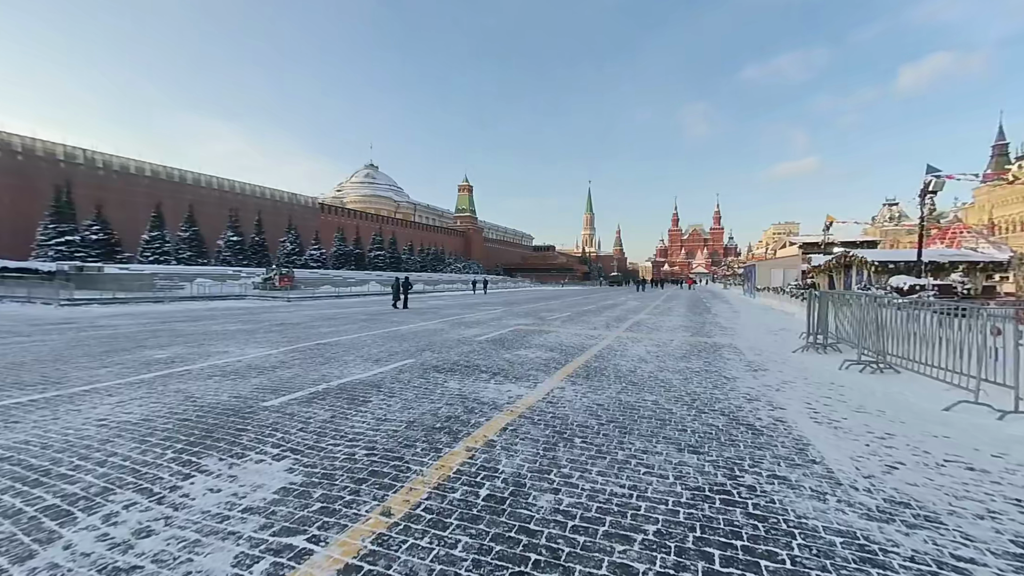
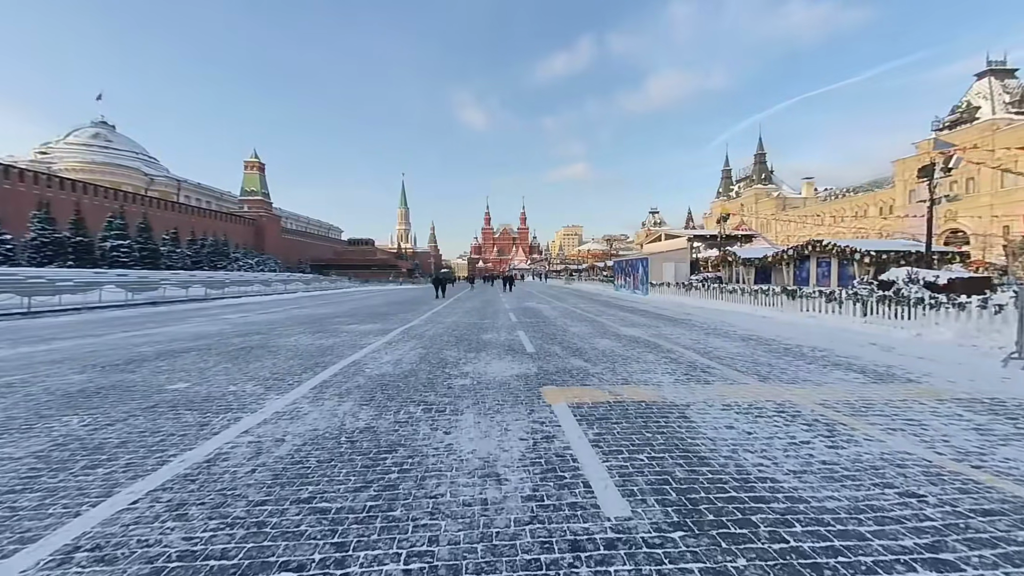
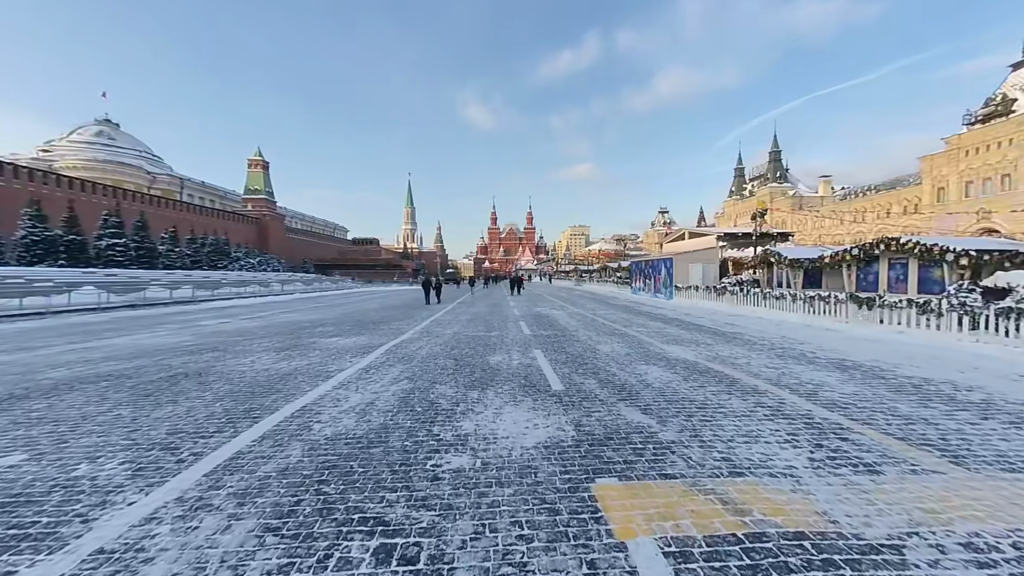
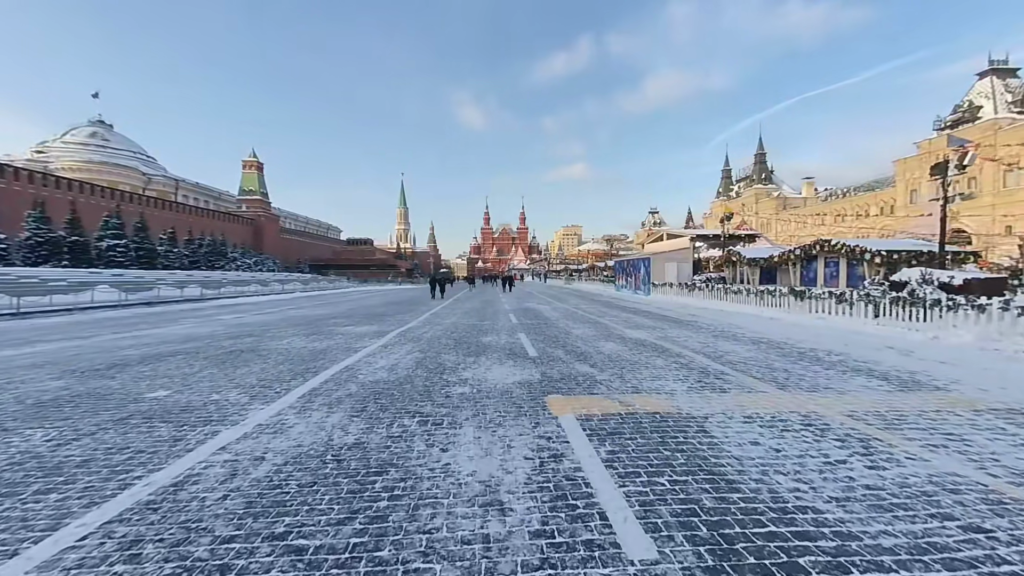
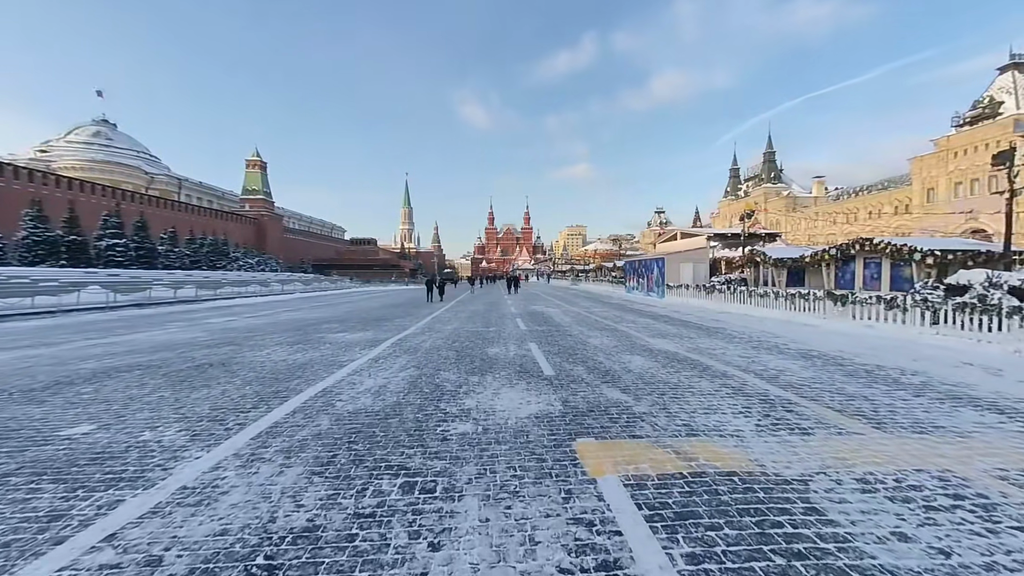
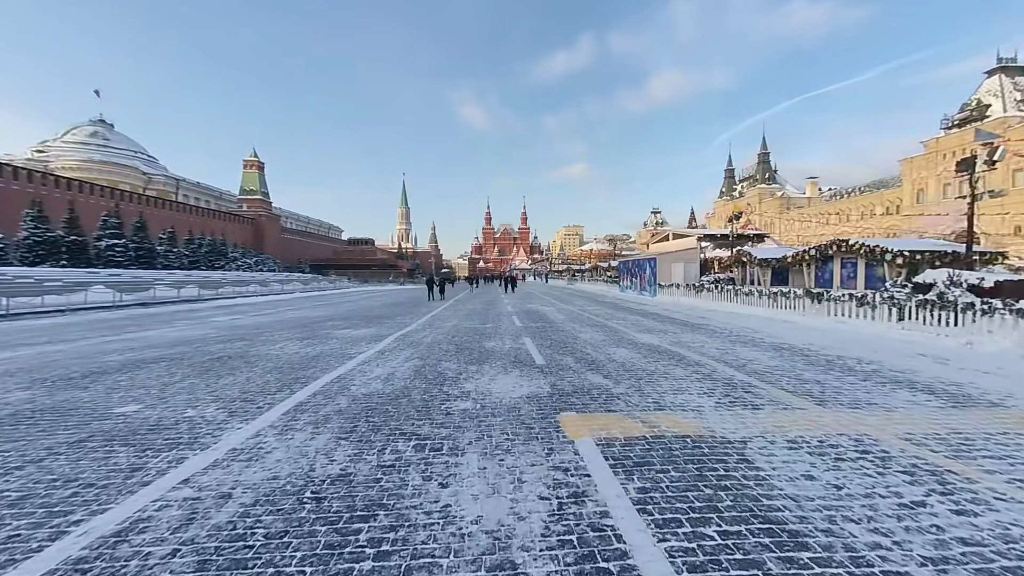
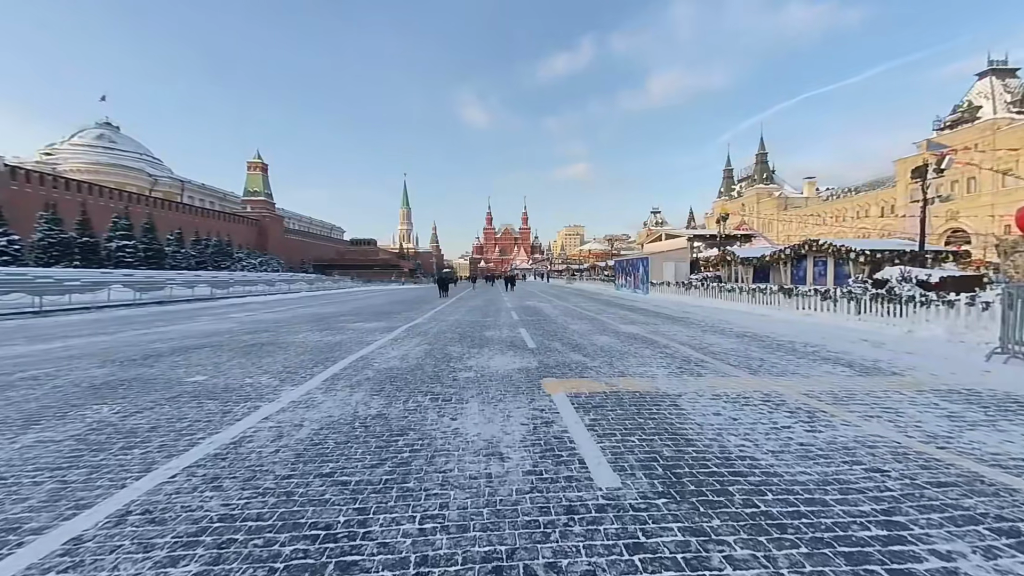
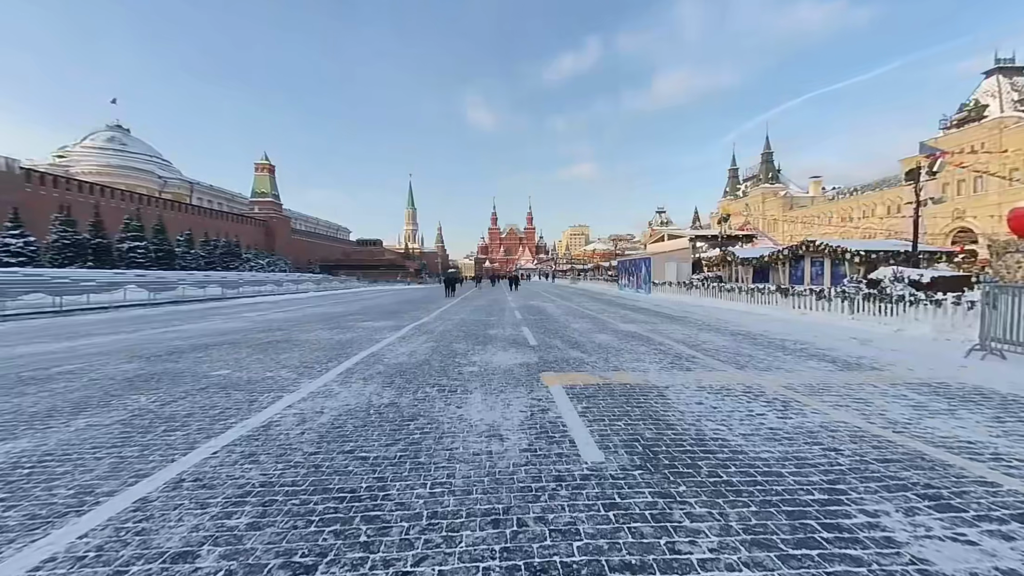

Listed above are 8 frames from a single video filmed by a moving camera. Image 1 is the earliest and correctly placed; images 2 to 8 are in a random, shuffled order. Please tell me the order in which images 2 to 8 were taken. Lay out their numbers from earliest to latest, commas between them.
8, 7, 2, 4, 6, 5, 3
